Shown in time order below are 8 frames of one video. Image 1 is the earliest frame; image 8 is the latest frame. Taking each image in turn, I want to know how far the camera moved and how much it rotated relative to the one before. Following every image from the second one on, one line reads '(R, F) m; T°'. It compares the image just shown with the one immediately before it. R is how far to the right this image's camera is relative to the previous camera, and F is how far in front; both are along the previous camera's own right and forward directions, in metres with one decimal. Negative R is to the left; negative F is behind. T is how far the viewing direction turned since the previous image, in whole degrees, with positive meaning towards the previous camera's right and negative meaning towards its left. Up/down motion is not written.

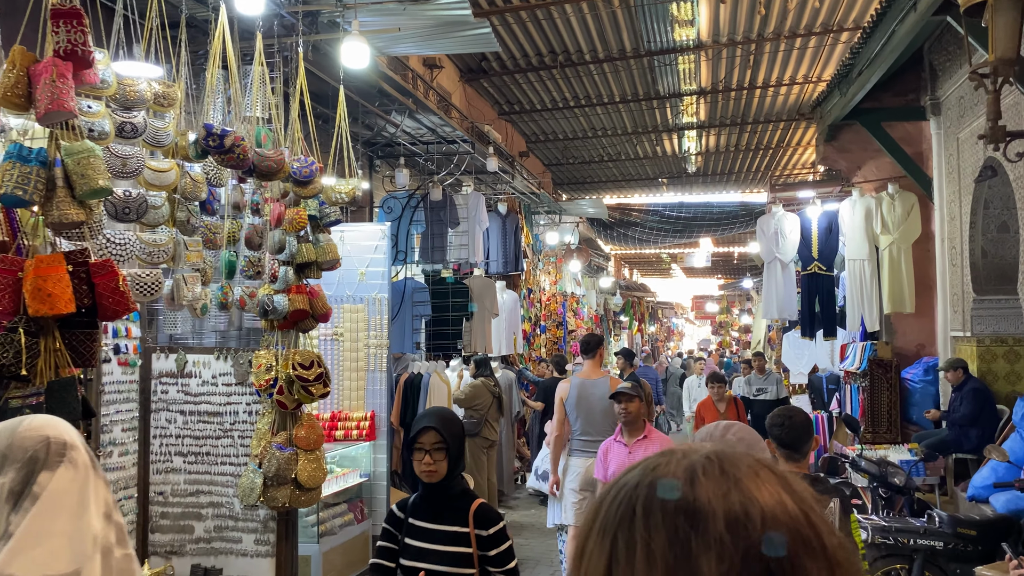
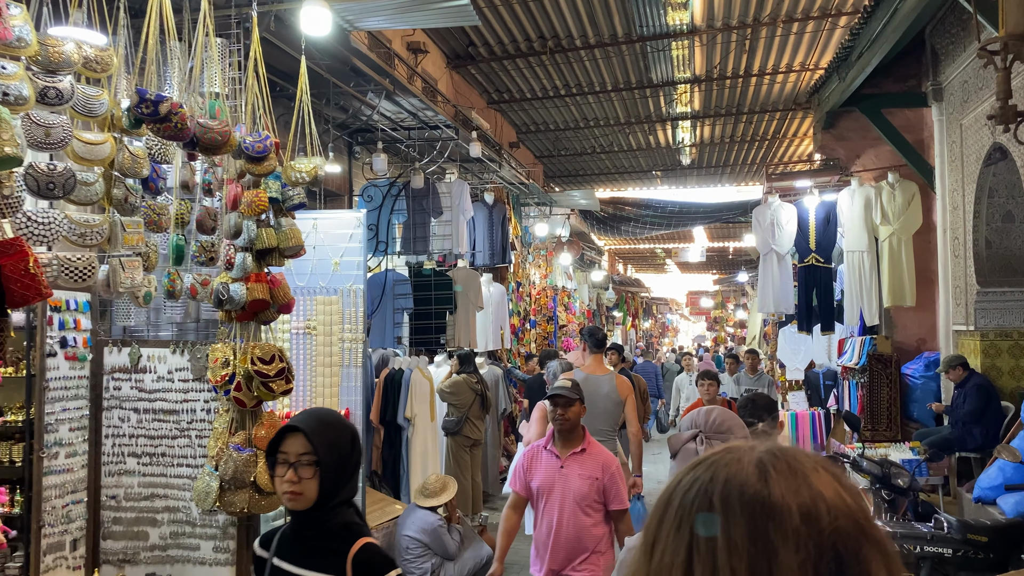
(+0.1, +0.2) m; 0°
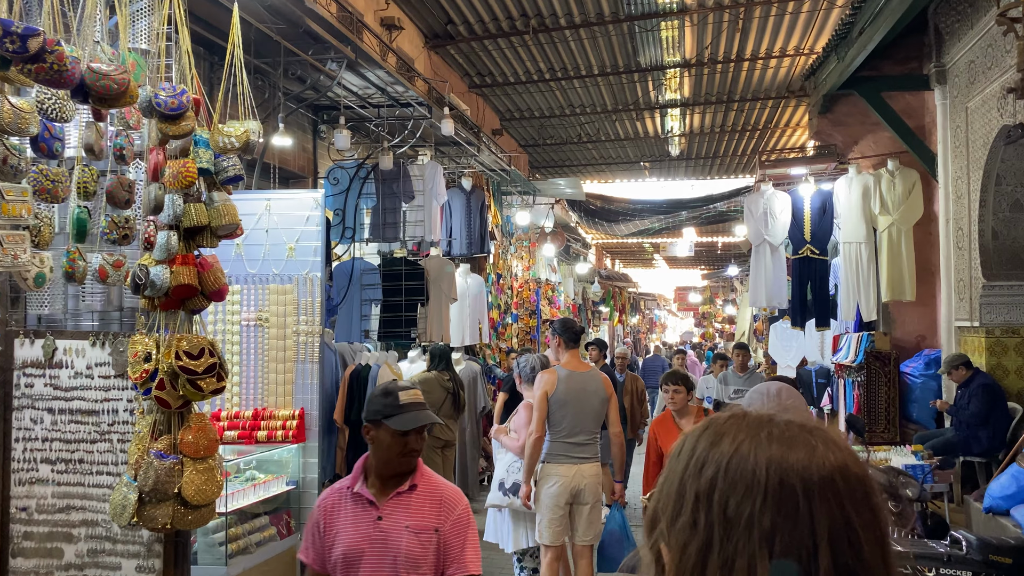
(+0.1, +0.4) m; +1°
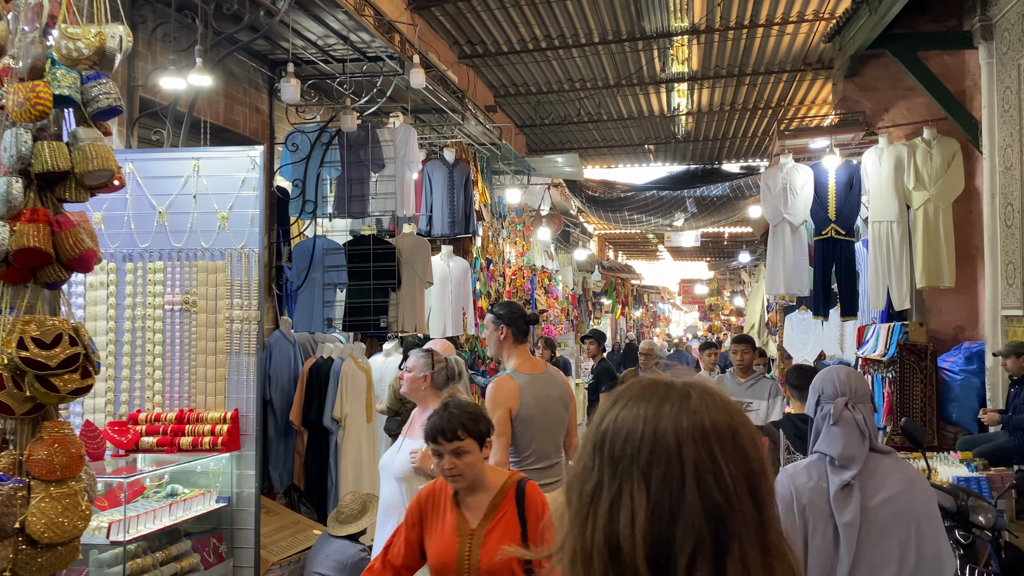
(+0.1, +0.7) m; 0°
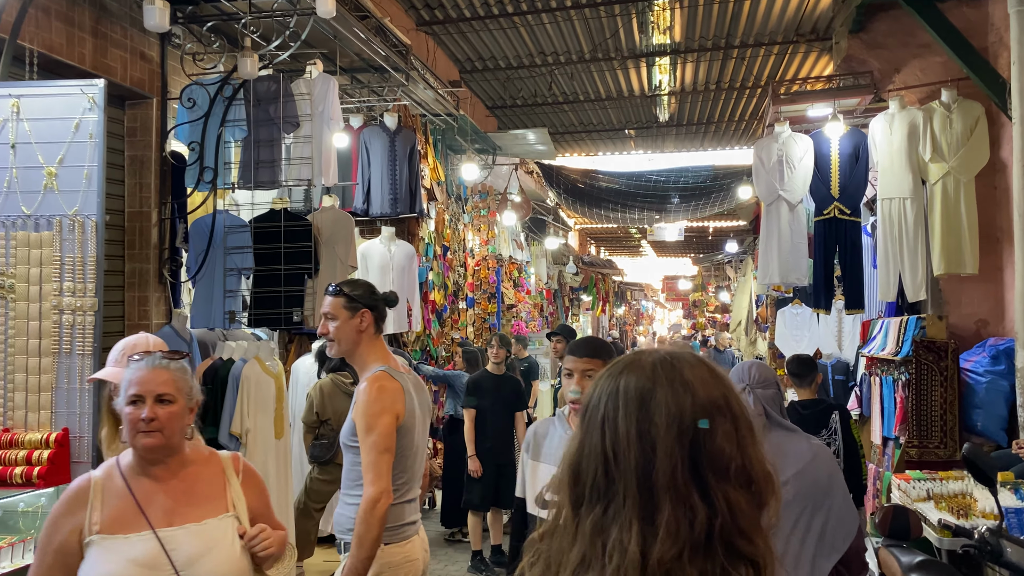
(+0.2, +0.8) m; +1°
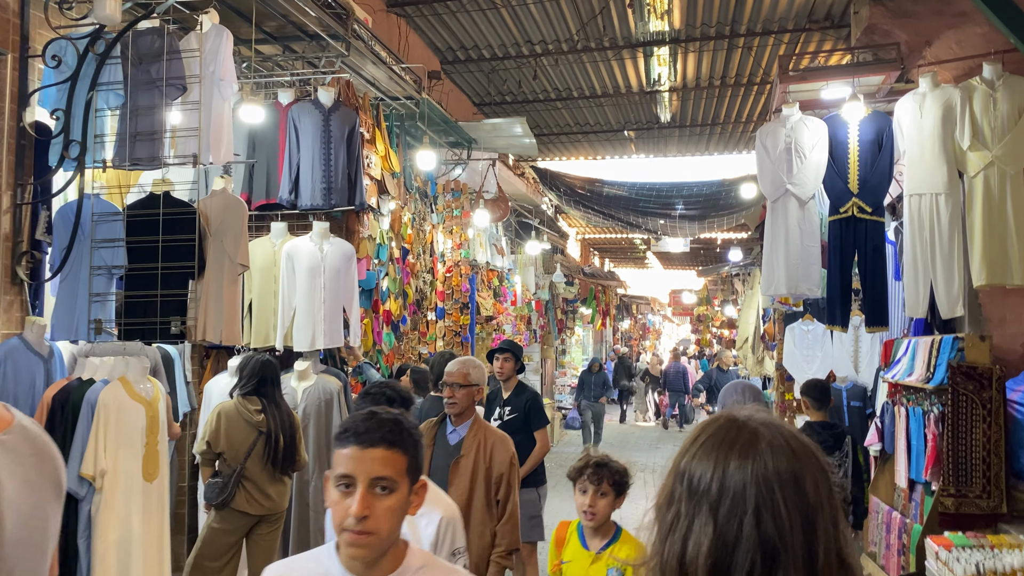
(+0.3, +0.8) m; -1°
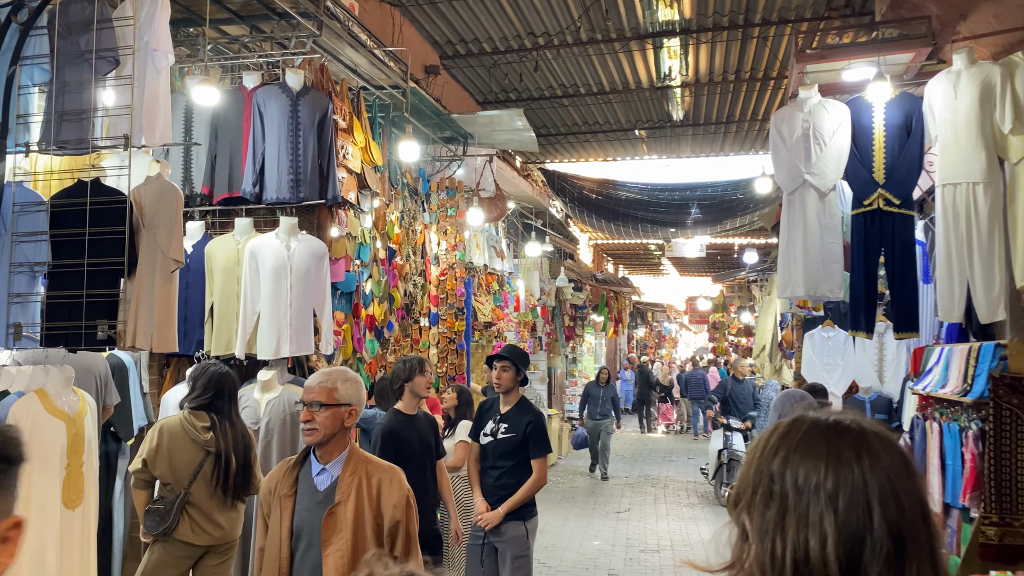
(+0.1, +0.4) m; -1°
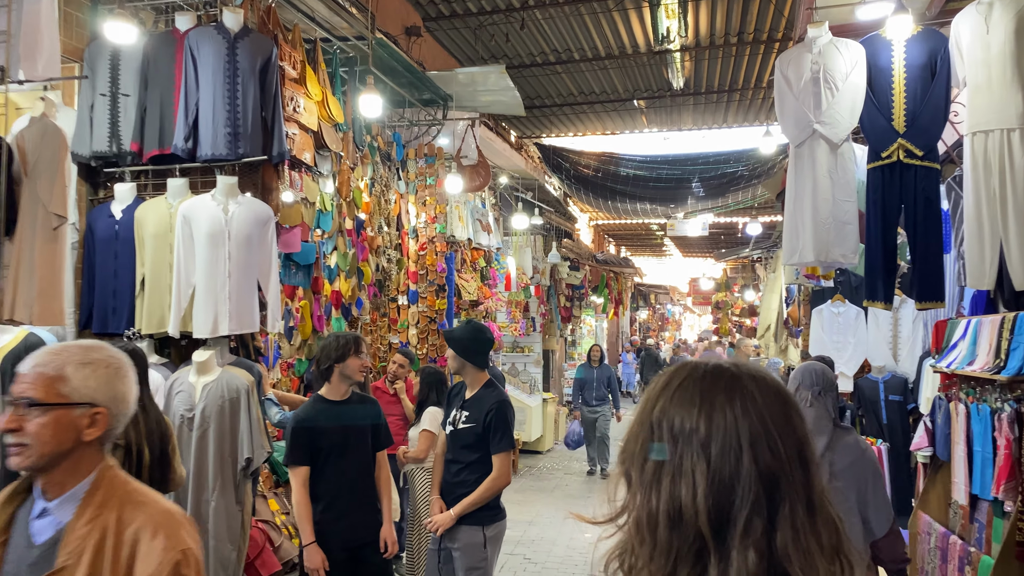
(+0.1, +0.4) m; 0°
